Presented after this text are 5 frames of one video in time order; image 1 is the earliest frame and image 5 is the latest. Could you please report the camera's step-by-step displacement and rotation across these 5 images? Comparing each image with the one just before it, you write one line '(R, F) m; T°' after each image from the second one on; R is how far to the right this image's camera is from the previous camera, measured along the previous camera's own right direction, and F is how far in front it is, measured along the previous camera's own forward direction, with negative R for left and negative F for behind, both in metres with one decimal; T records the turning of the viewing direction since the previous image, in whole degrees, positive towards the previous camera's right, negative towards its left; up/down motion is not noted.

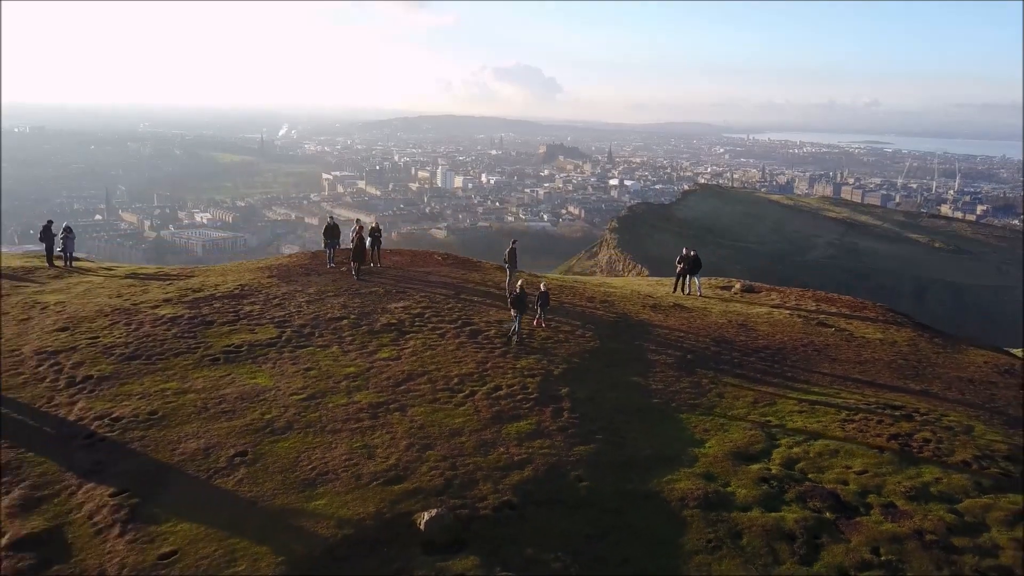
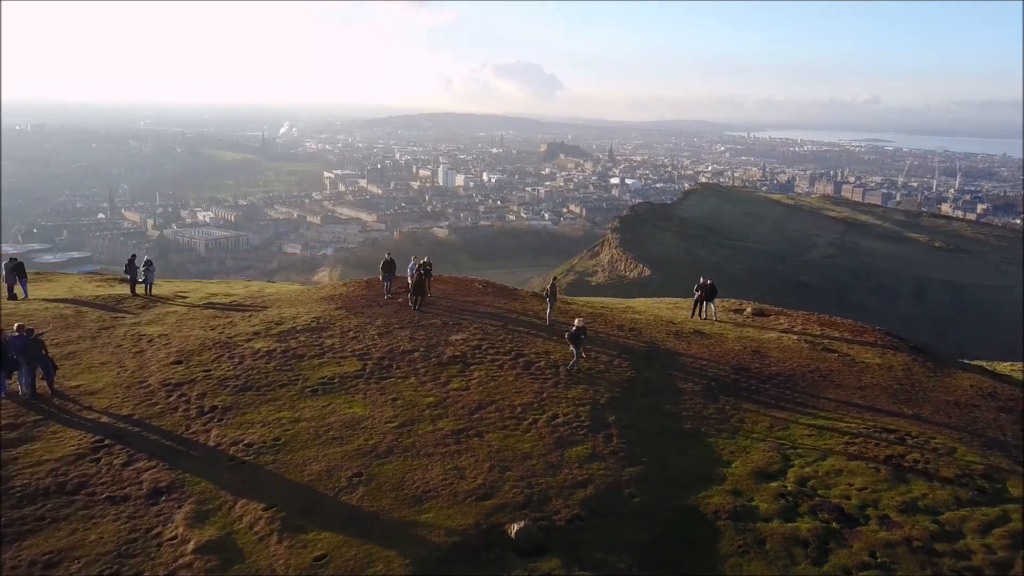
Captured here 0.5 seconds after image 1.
(-0.4, -0.7) m; 0°
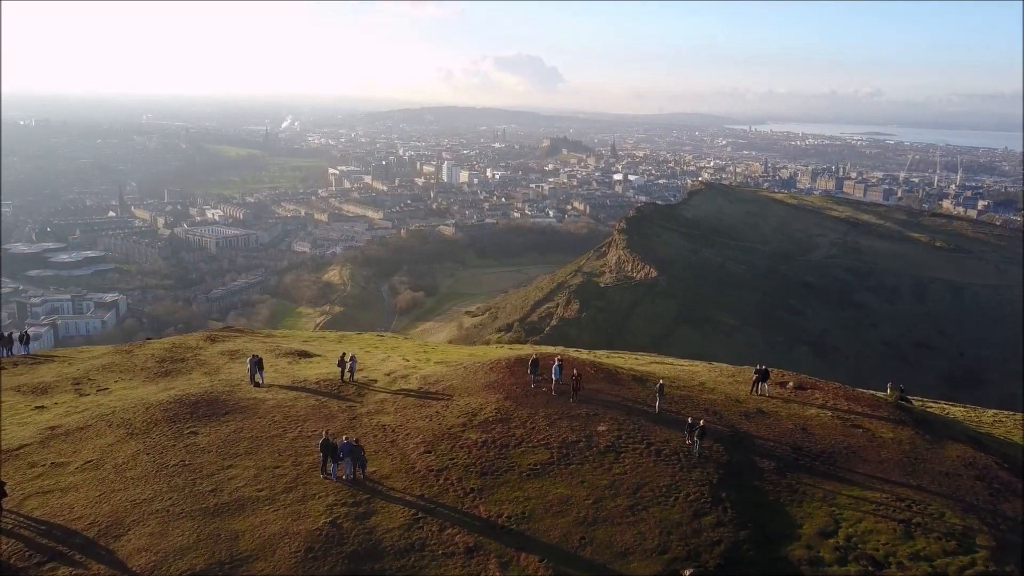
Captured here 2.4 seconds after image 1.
(-1.5, -2.4) m; 0°
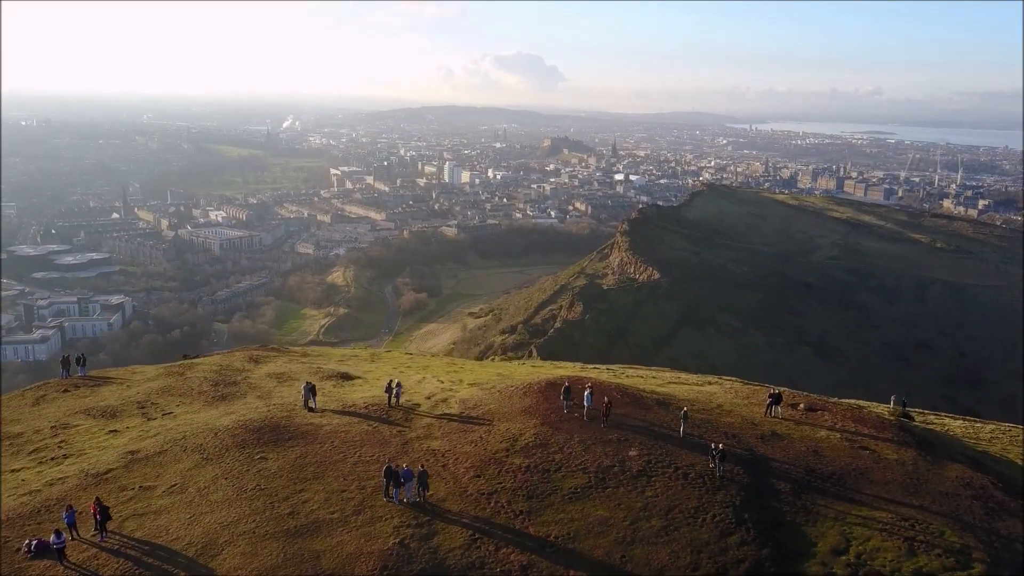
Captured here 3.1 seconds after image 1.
(-0.5, -0.8) m; 0°
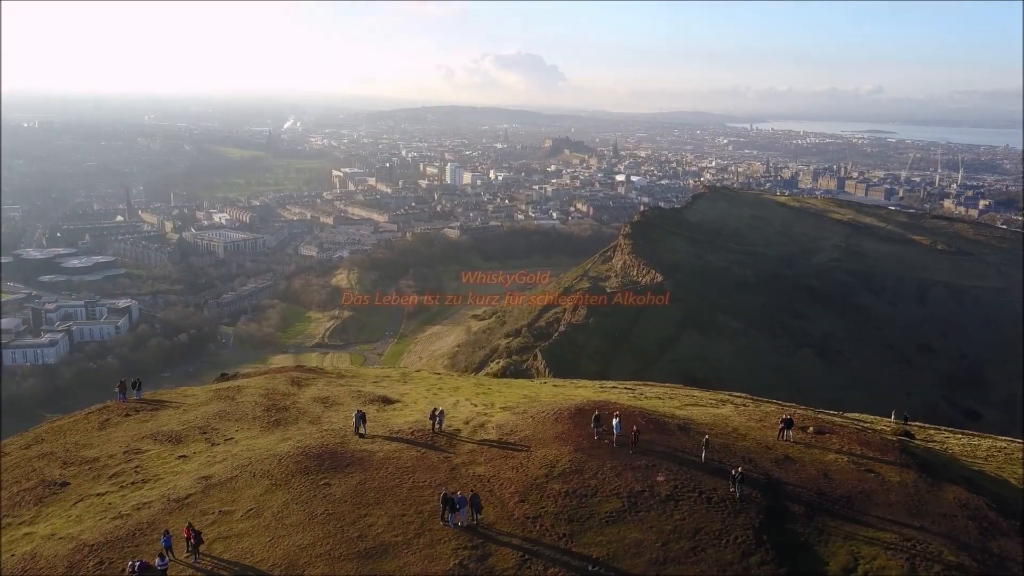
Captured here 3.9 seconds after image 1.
(-0.5, -0.9) m; 0°
